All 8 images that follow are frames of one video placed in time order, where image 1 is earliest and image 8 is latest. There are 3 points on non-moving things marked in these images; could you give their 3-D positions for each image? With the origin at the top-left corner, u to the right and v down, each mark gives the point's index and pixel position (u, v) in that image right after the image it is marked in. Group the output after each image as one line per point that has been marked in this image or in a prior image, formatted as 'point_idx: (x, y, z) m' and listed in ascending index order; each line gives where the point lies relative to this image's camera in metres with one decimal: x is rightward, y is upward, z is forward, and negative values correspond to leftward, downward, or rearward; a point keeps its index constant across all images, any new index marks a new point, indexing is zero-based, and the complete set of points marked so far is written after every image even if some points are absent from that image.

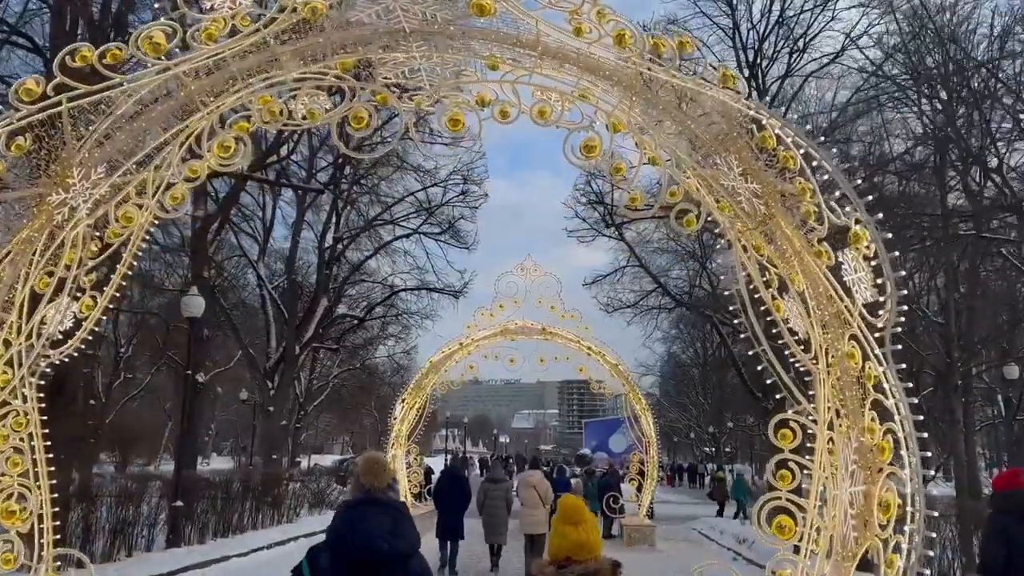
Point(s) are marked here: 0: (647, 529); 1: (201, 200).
0: (+3.1, -5.5, +18.2) m
1: (-7.6, +2.1, +19.5) m
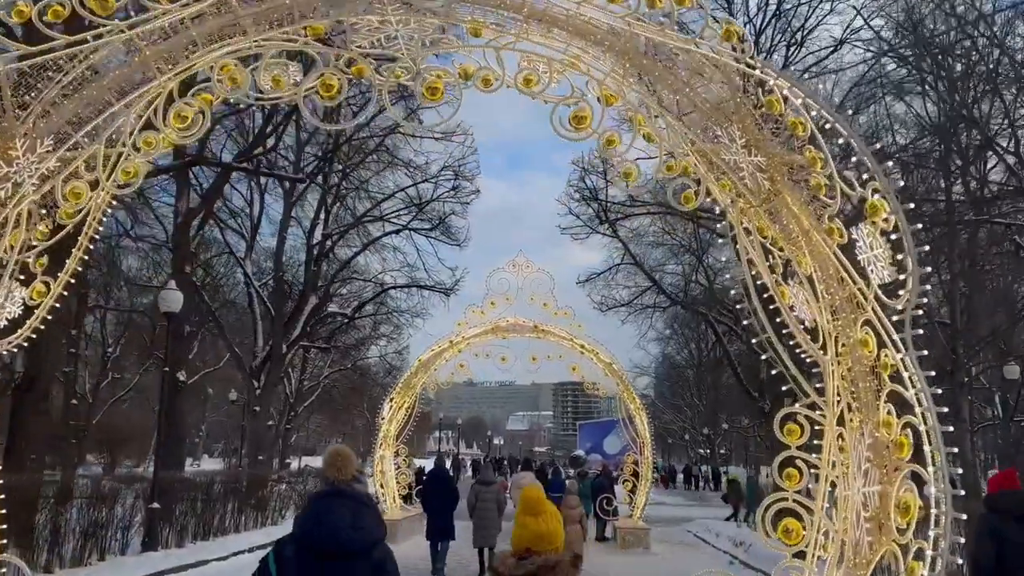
0: (+2.9, -5.5, +17.7) m
1: (-7.8, +2.2, +18.9) m
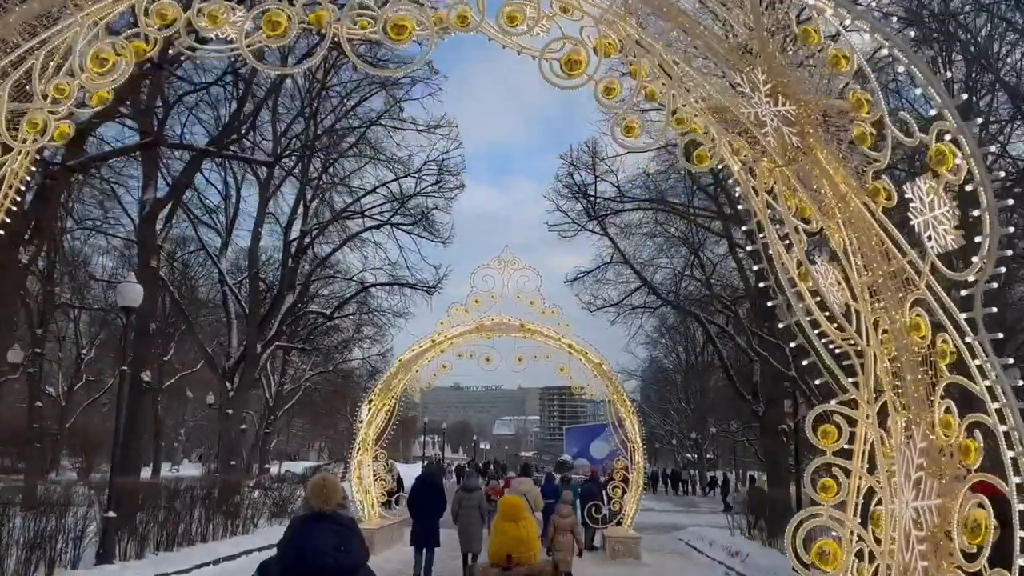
0: (+2.5, -5.4, +16.9) m
1: (-8.1, +2.3, +18.0) m
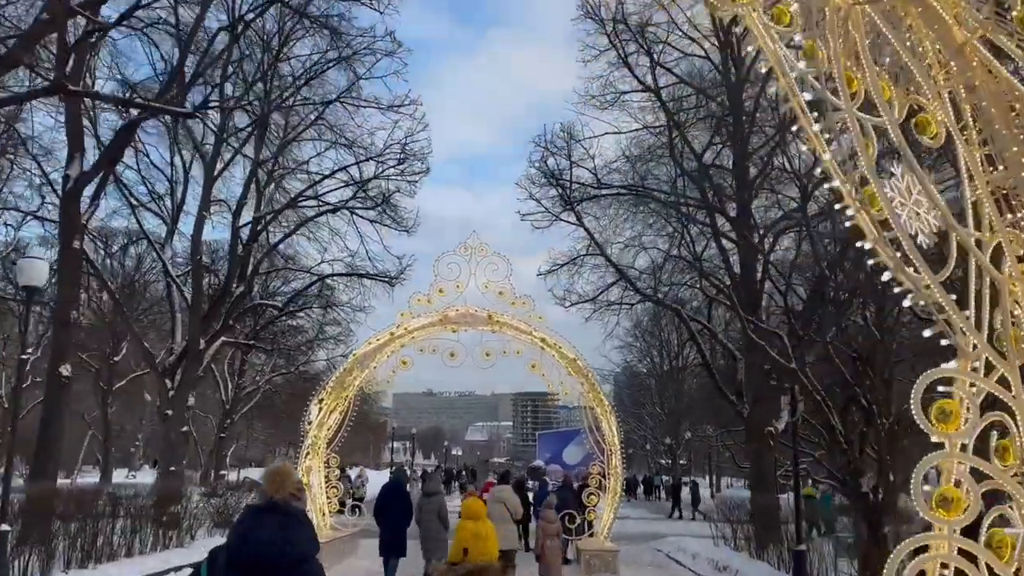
0: (+1.9, -5.1, +15.3) m
1: (-8.8, +2.6, +16.1) m
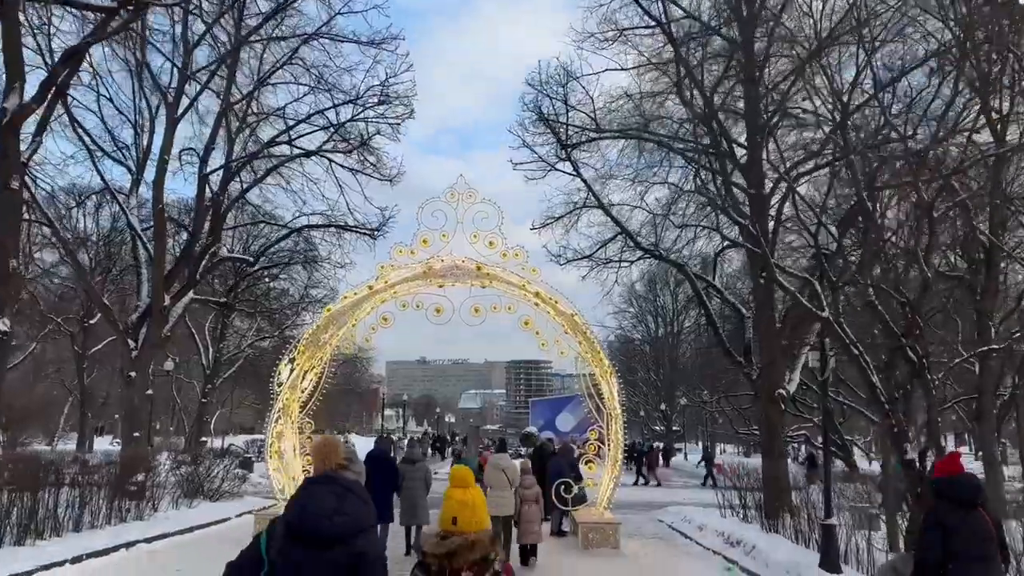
0: (+1.7, -4.2, +13.9) m
1: (-8.9, +3.6, +14.4) m
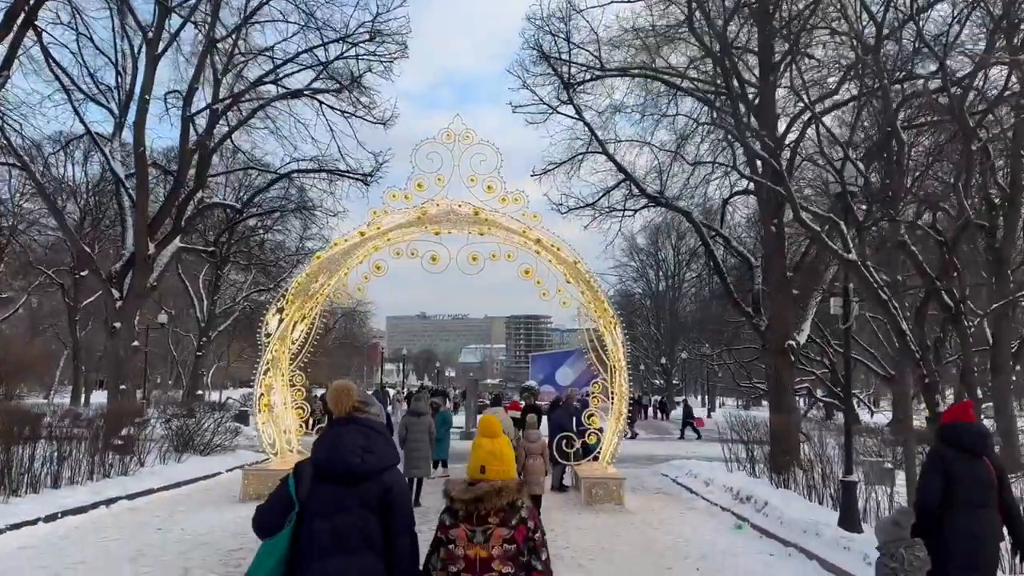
0: (+1.7, -3.3, +13.4) m
1: (-8.9, +4.5, +13.4) m
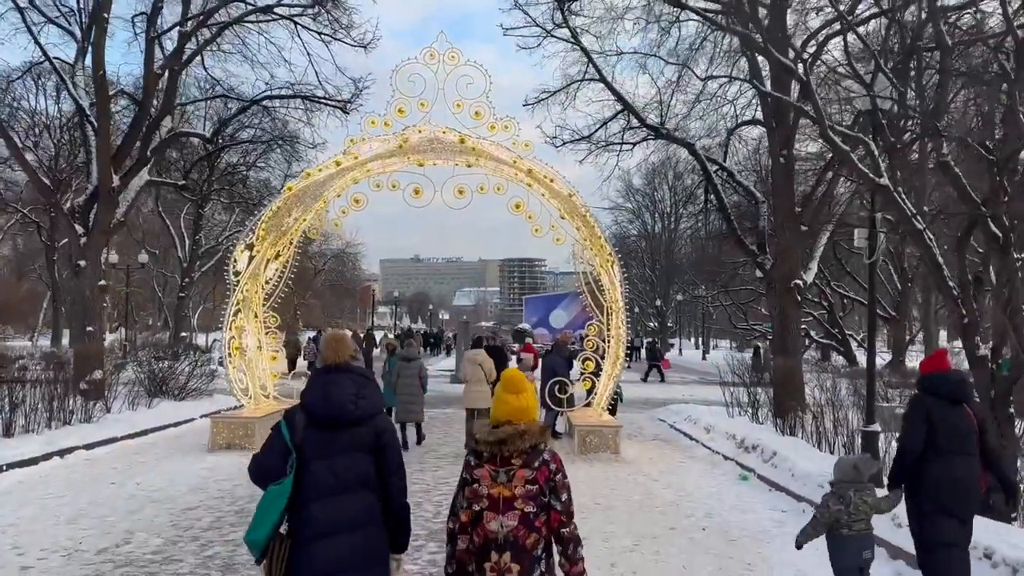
0: (+1.5, -2.3, +12.6) m
1: (-9.1, +5.5, +11.9) m
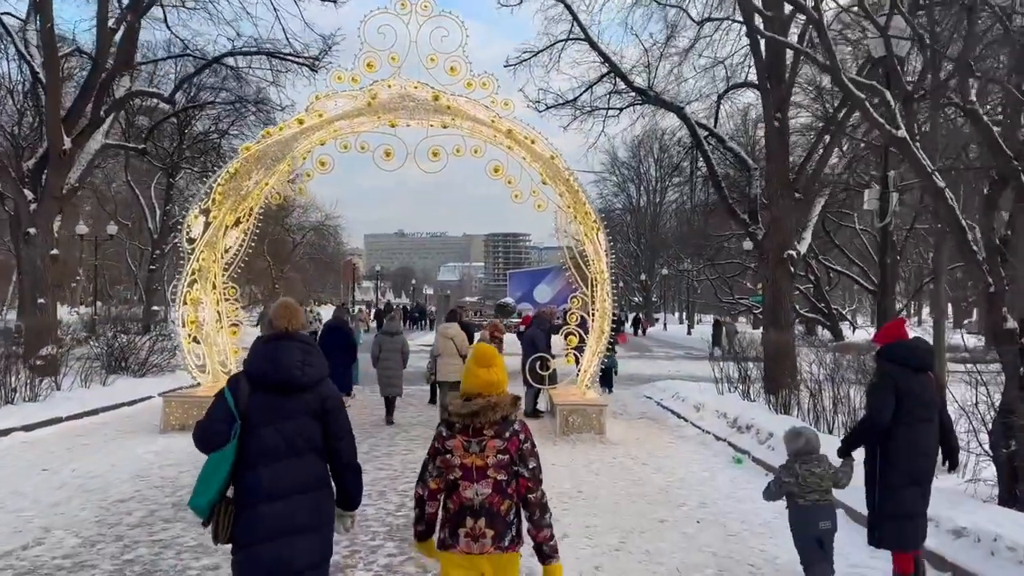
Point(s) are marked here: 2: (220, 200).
0: (+1.2, -1.8, +11.8) m
1: (-9.4, +6.0, +10.7) m
2: (-4.5, +1.4, +12.6) m
